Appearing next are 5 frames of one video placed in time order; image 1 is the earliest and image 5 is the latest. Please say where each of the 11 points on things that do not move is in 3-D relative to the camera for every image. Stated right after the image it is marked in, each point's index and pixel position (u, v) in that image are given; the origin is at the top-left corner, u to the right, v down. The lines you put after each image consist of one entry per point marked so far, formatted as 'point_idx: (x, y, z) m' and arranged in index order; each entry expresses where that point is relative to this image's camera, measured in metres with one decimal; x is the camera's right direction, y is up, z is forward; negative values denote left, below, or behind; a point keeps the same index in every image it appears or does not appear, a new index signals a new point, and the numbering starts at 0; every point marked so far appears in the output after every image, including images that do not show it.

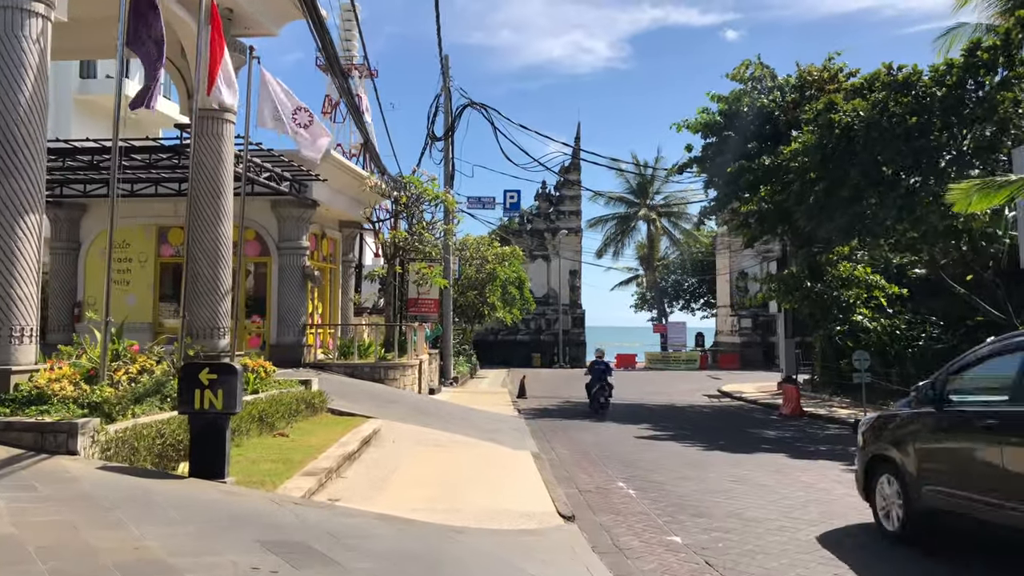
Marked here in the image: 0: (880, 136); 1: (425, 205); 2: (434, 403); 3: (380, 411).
0: (+6.7, +2.7, +15.0) m
1: (-2.0, +1.9, +19.3) m
2: (-1.5, -2.1, +15.7) m
3: (-2.0, -1.9, +12.6) m
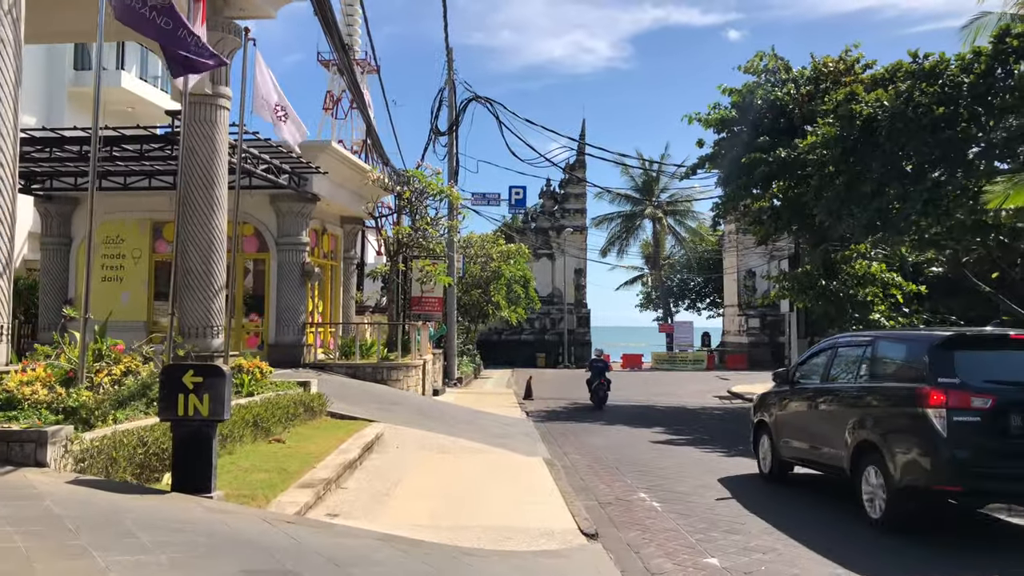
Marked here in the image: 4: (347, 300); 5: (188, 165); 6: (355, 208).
0: (+6.8, +2.8, +14.4) m
1: (-1.8, +2.0, +18.7) m
2: (-1.3, -2.1, +15.1) m
3: (-1.9, -1.8, +12.0) m
4: (-3.8, -0.3, +19.5) m
5: (-4.2, +1.6, +11.0) m
6: (-3.4, +1.8, +18.3) m
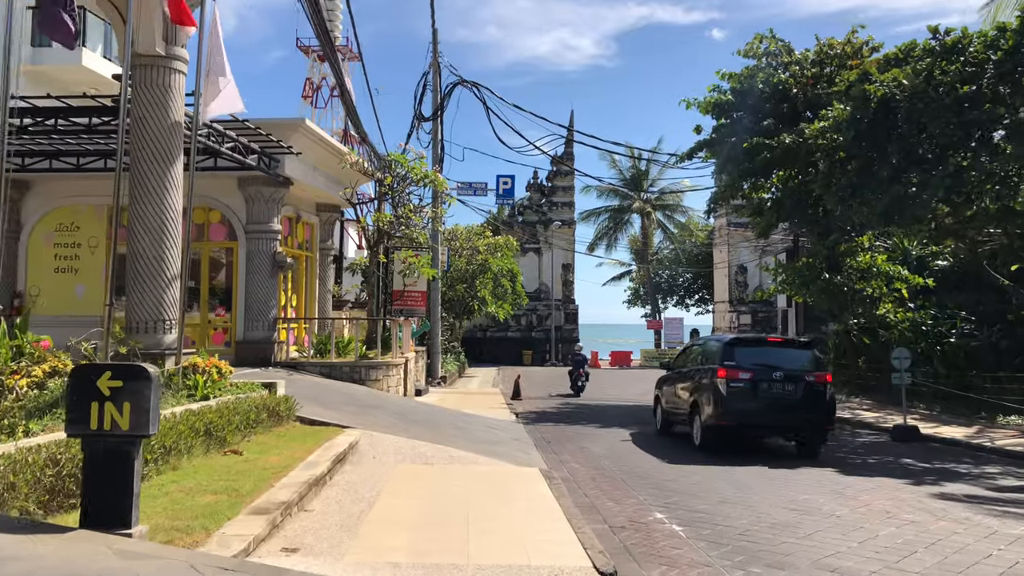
0: (+6.6, +2.9, +13.4) m
1: (-2.1, +2.1, +17.5) m
2: (-1.5, -2.0, +13.9) m
3: (-2.0, -1.7, +10.8) m
4: (-4.1, -0.1, +18.2) m
5: (-4.3, +1.7, +9.7) m
6: (-3.6, +1.9, +17.1) m
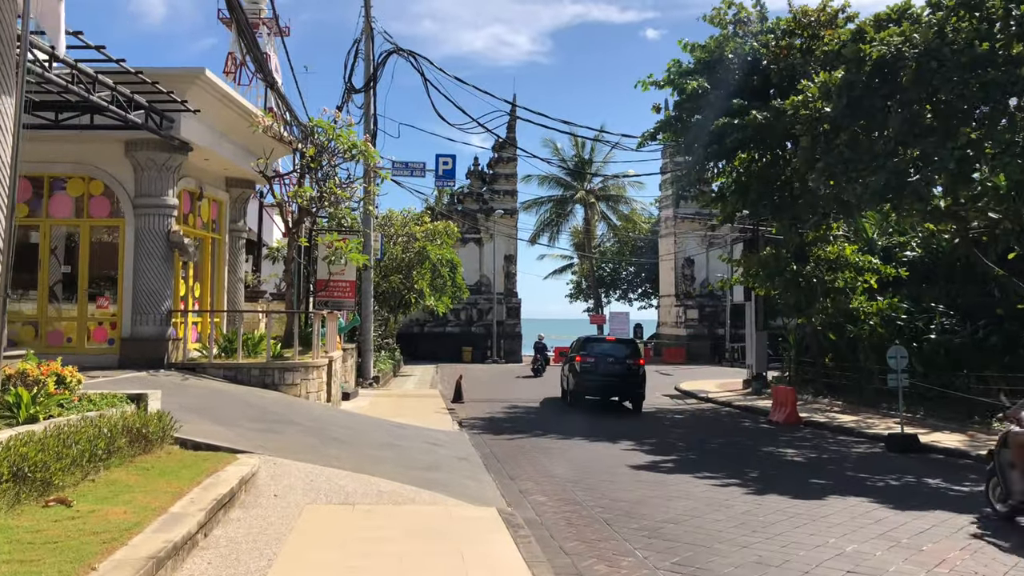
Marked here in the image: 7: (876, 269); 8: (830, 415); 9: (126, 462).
0: (+5.9, +3.0, +11.6) m
1: (-3.1, +2.3, +15.1) m
2: (-2.3, -1.8, +11.6) m
3: (-2.5, -1.5, +8.5) m
4: (-5.2, +0.1, +15.7) m
5: (-4.8, +1.9, +7.2) m
6: (-4.6, +2.1, +14.6) m
7: (+8.5, +0.4, +19.3) m
8: (+6.6, -2.6, +17.3) m
9: (-3.0, -1.3, +6.5) m
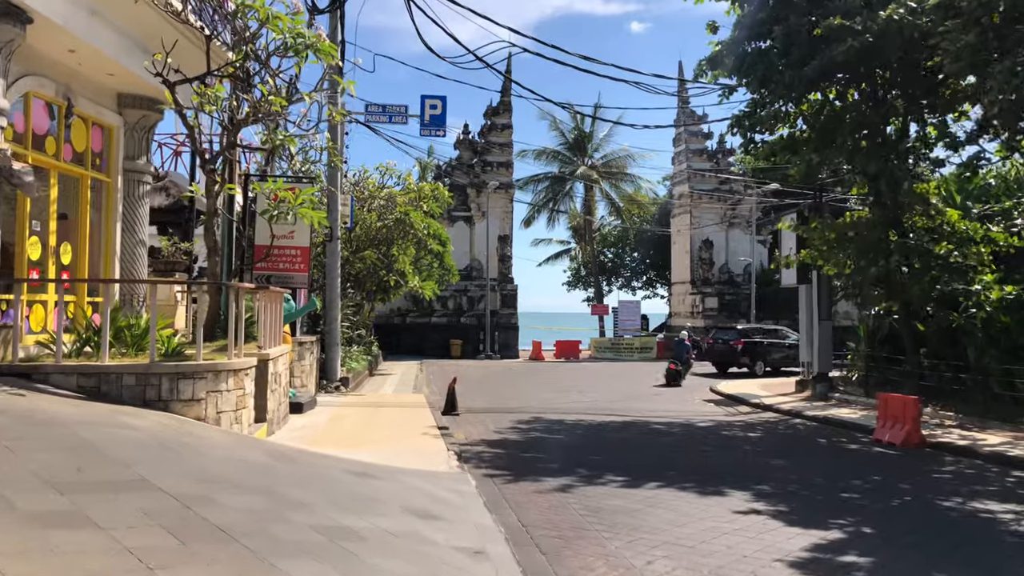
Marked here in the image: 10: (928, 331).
0: (+6.2, +3.4, +7.1) m
1: (-2.9, +2.8, +10.3) m
2: (-2.0, -1.4, +6.9) m
3: (-2.1, -1.1, +3.8) m
4: (-4.9, +0.5, +10.9) m
5: (-4.3, +2.3, +2.4) m
6: (-4.4, +2.6, +9.8) m
7: (+8.7, +0.8, +14.8) m
8: (+6.8, -2.2, +12.8) m
9: (-2.6, -1.0, +1.8) m
10: (+8.2, -0.9, +16.1) m
